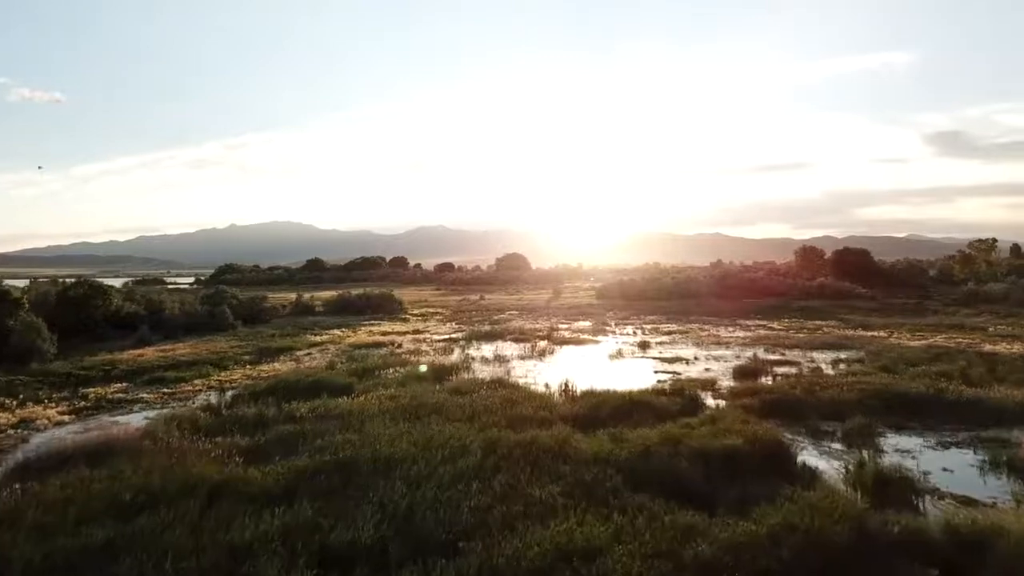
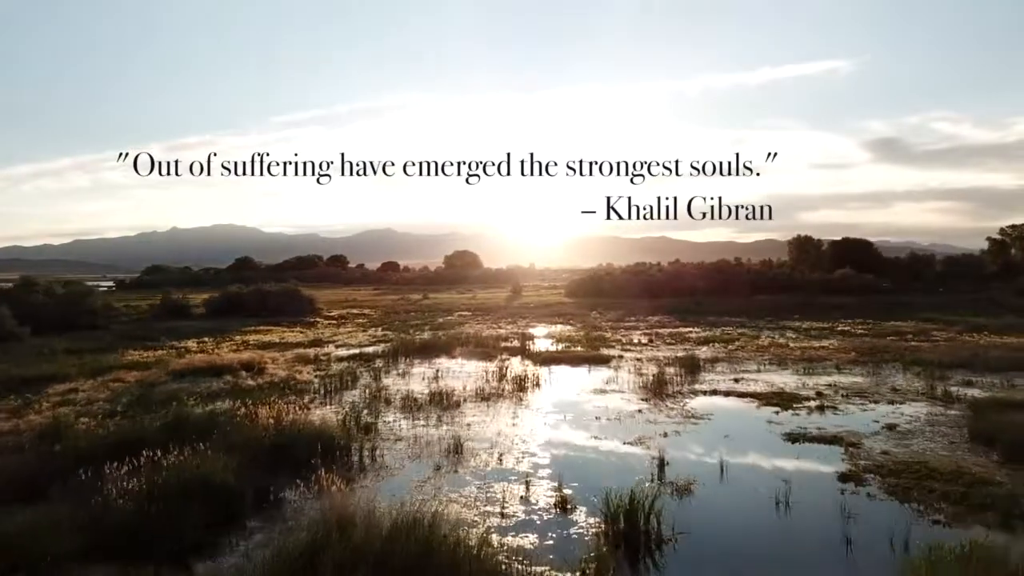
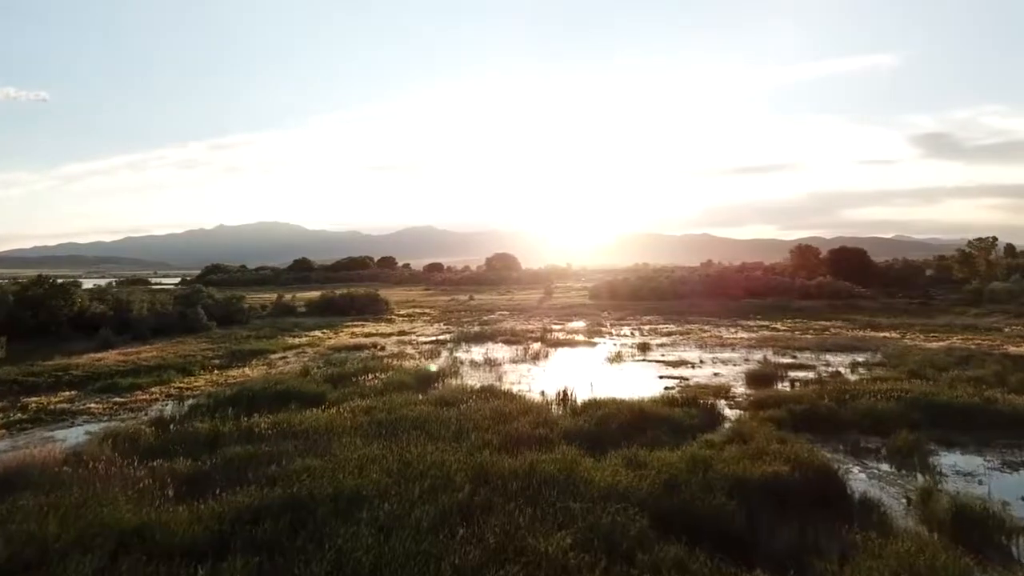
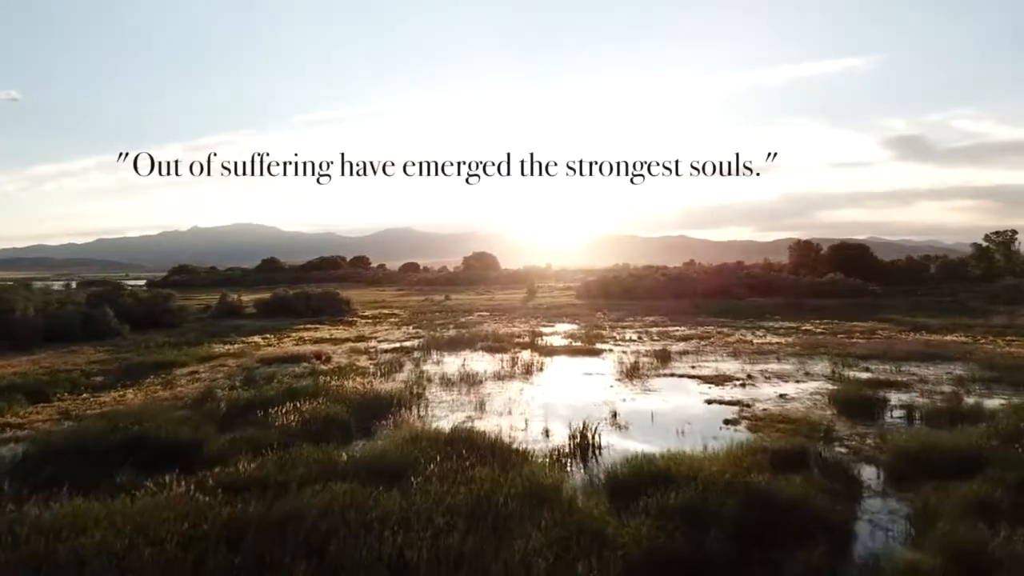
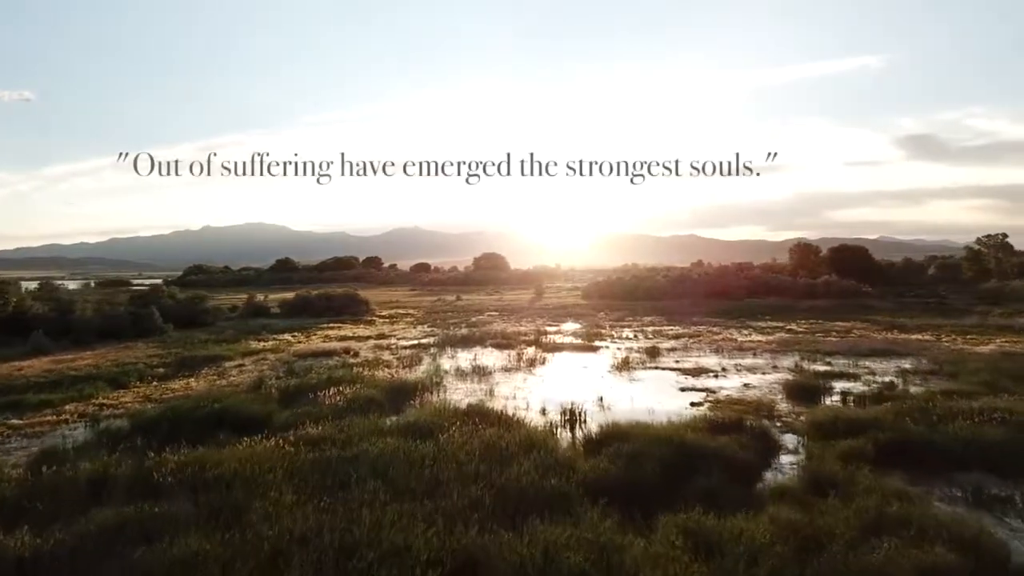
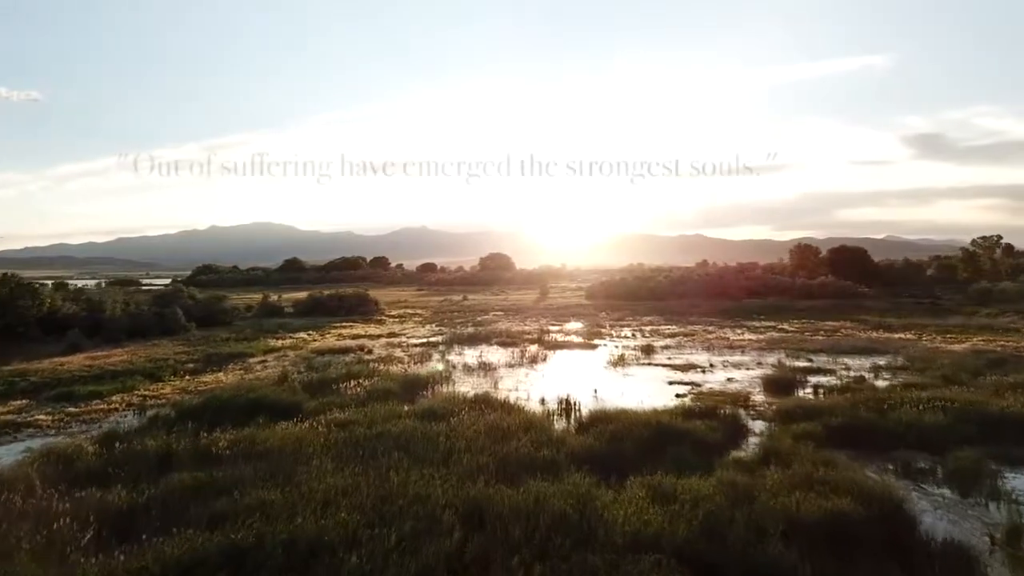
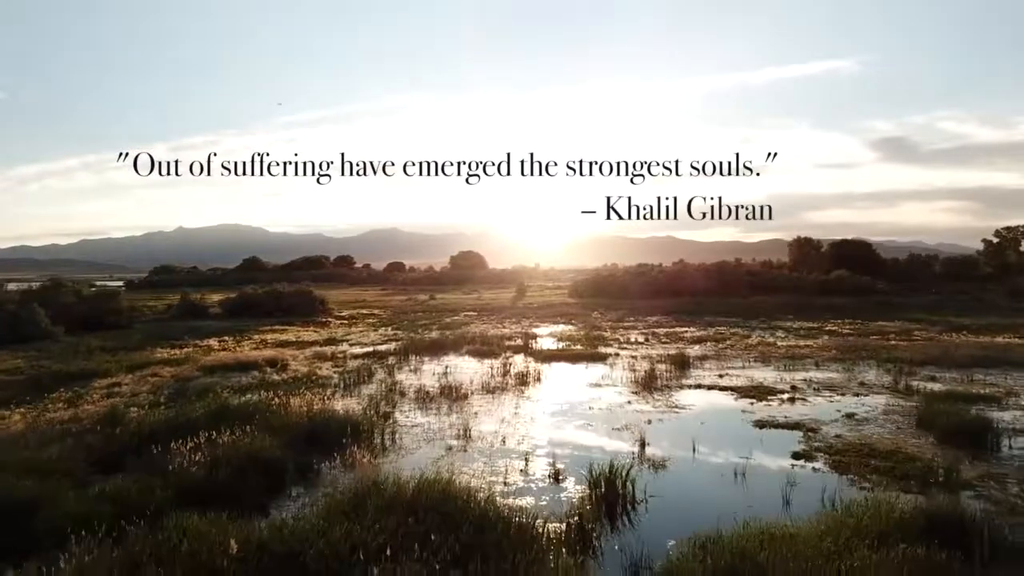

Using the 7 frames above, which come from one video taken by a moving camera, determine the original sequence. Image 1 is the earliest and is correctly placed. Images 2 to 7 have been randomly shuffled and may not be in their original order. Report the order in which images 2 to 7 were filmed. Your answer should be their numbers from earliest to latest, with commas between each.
3, 6, 5, 4, 7, 2
